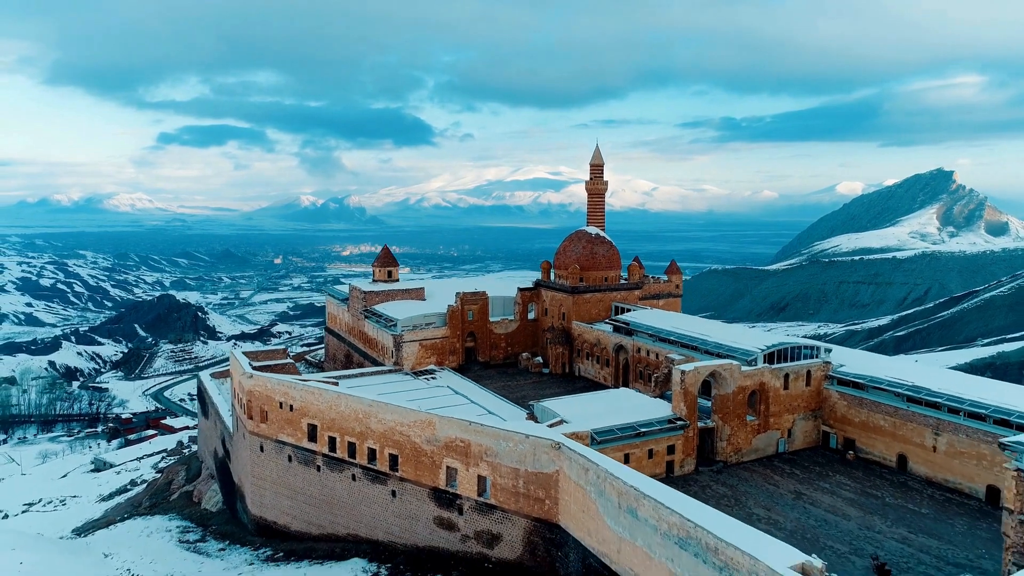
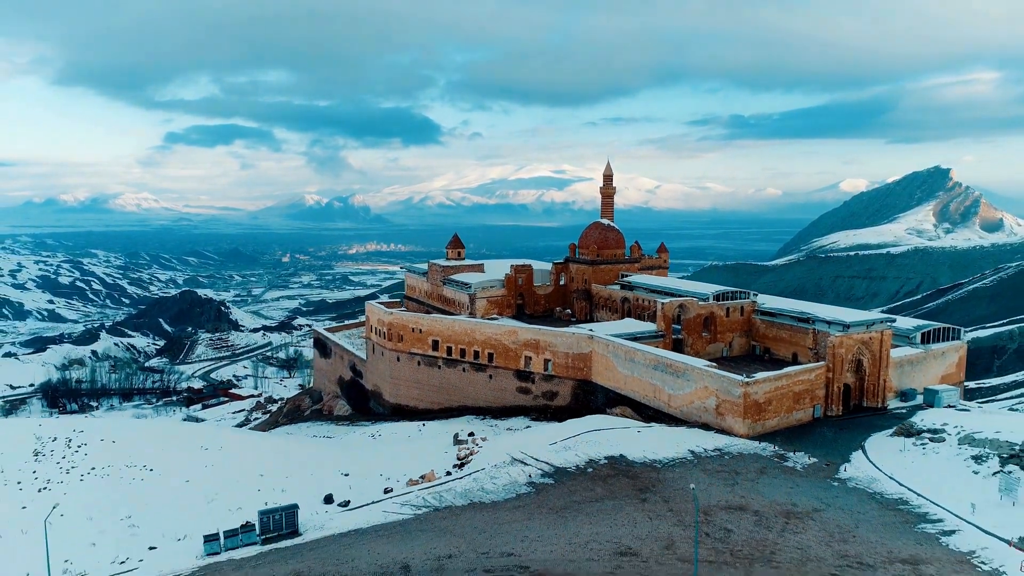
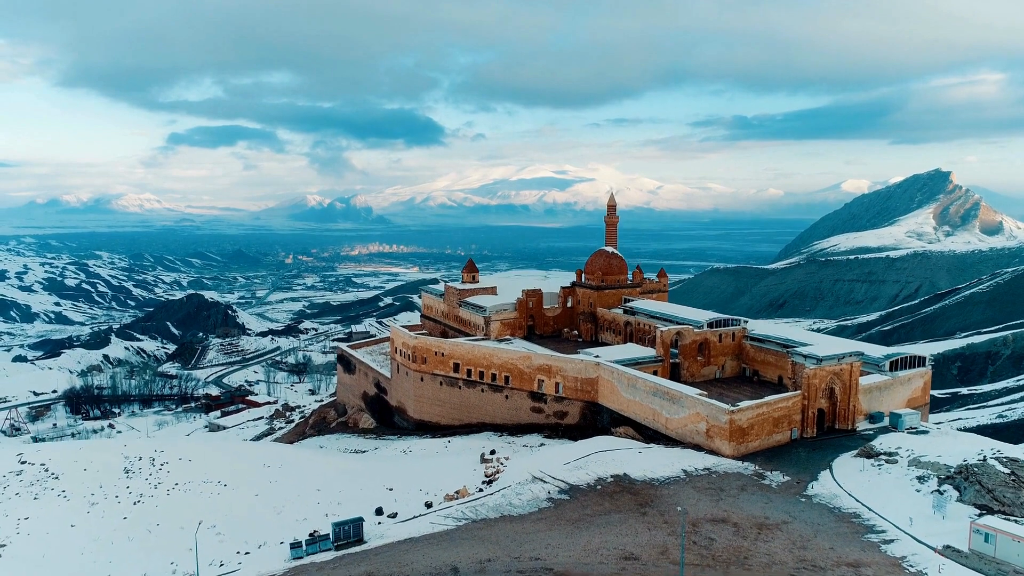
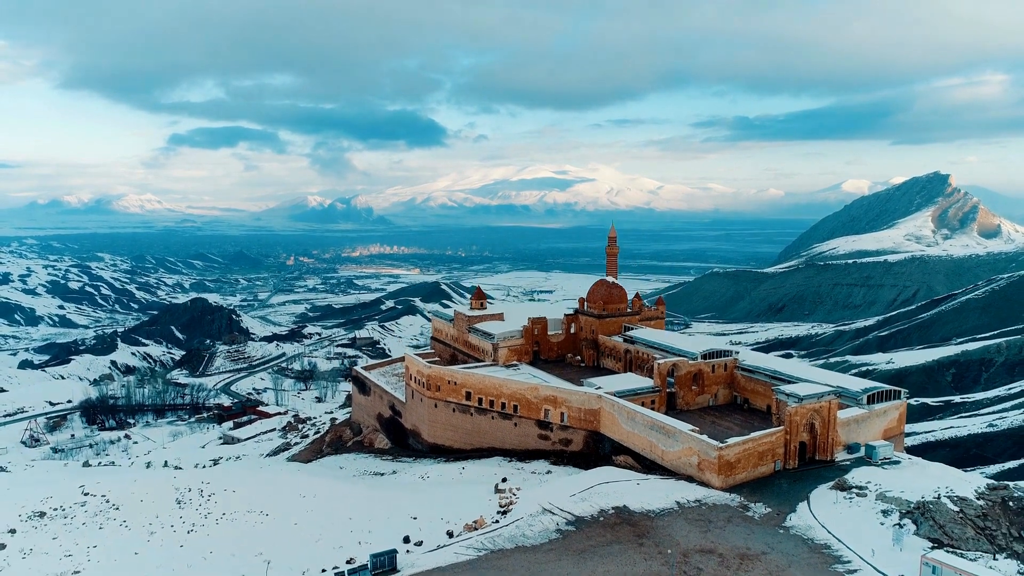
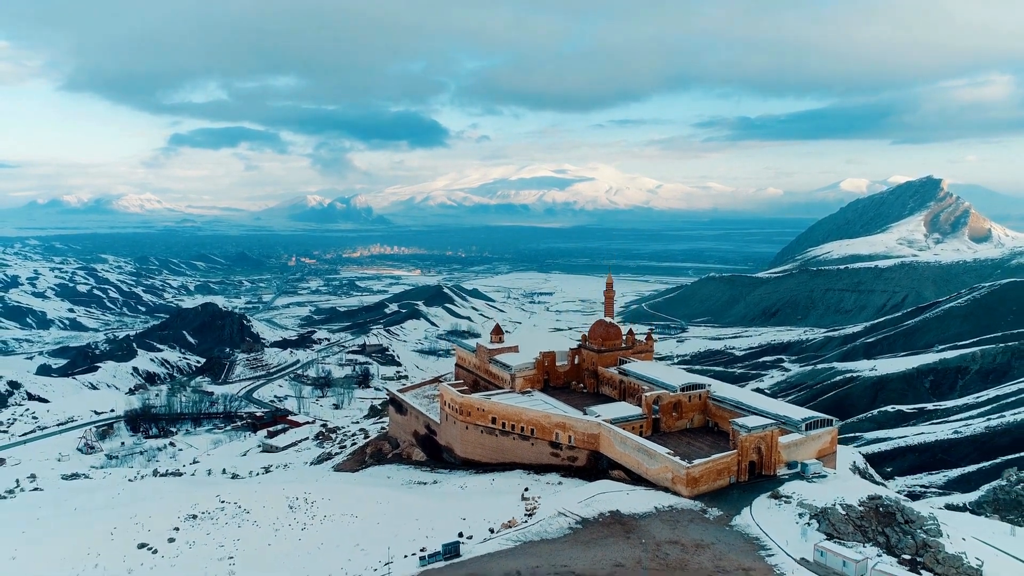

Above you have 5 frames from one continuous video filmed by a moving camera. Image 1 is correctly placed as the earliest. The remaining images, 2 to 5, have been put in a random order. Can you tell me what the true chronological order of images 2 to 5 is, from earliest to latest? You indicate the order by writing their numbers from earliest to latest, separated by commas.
2, 3, 4, 5
